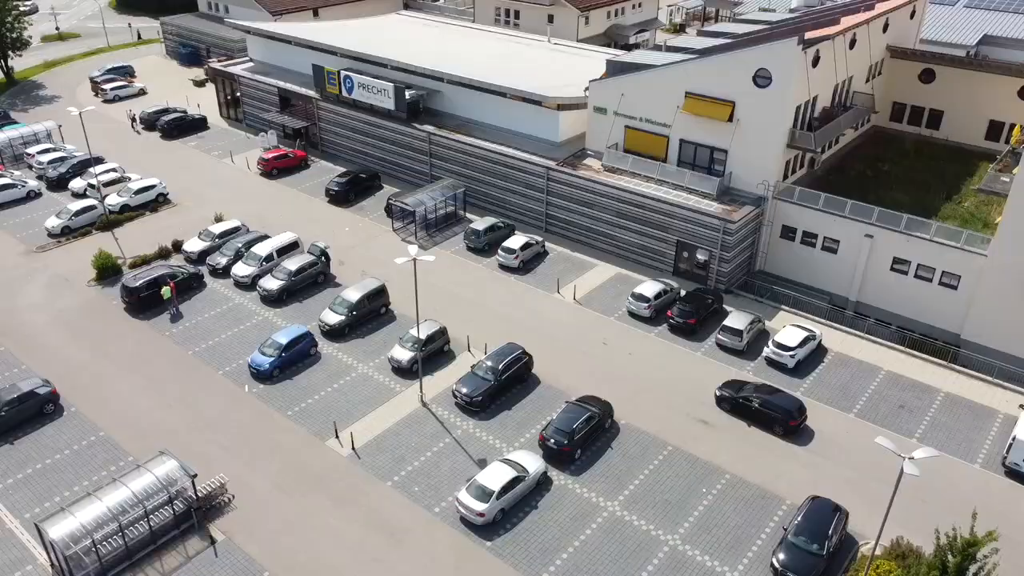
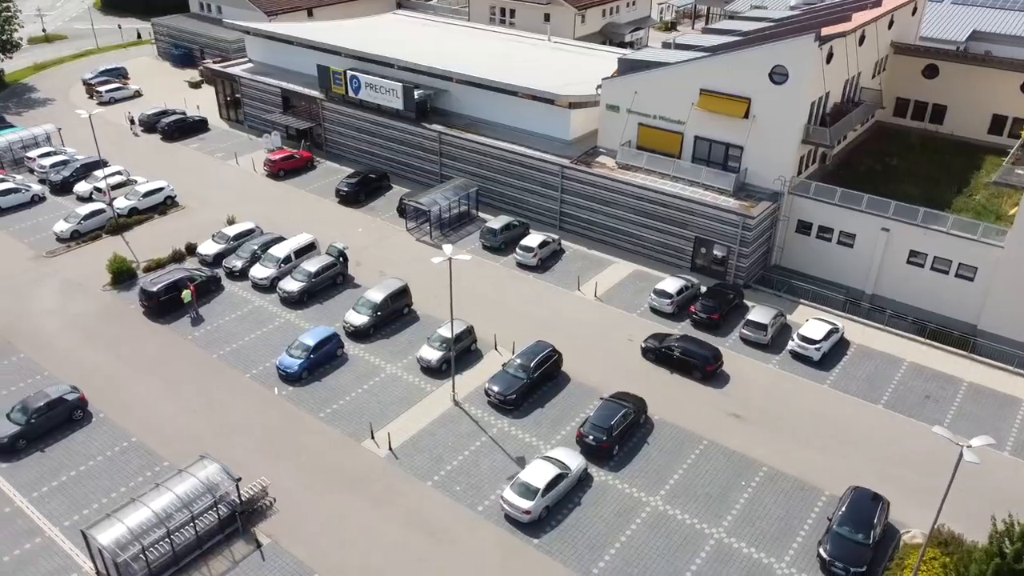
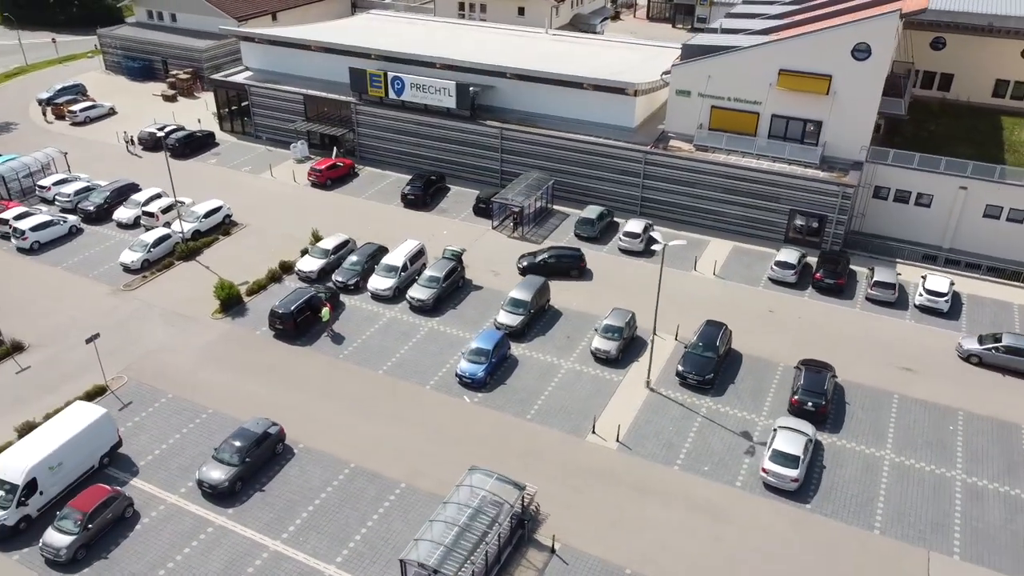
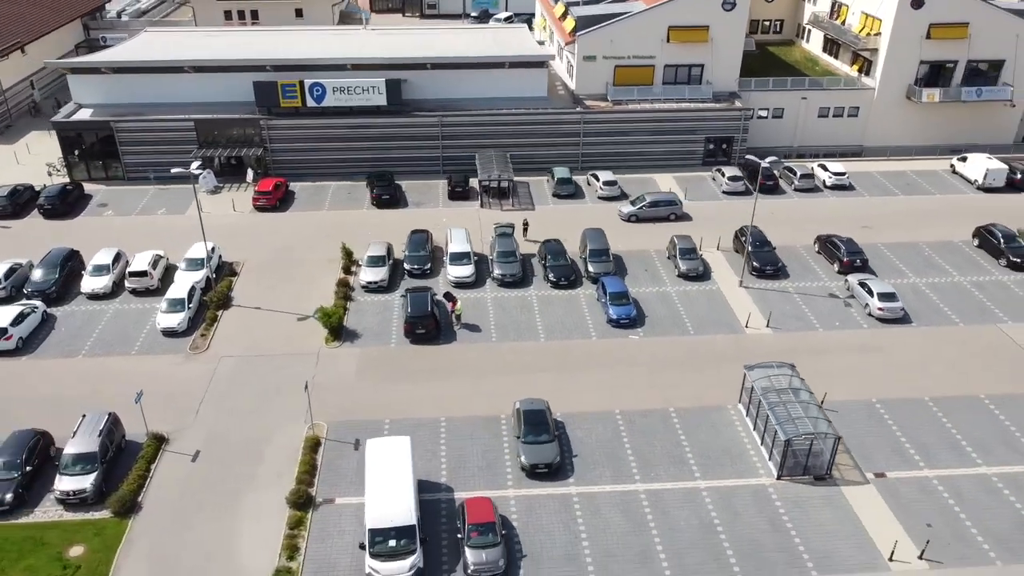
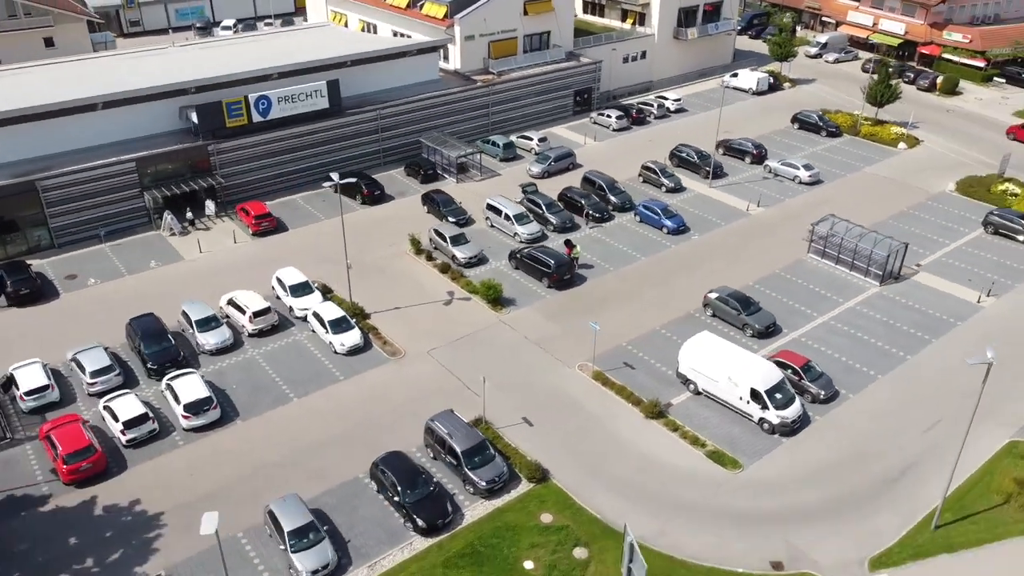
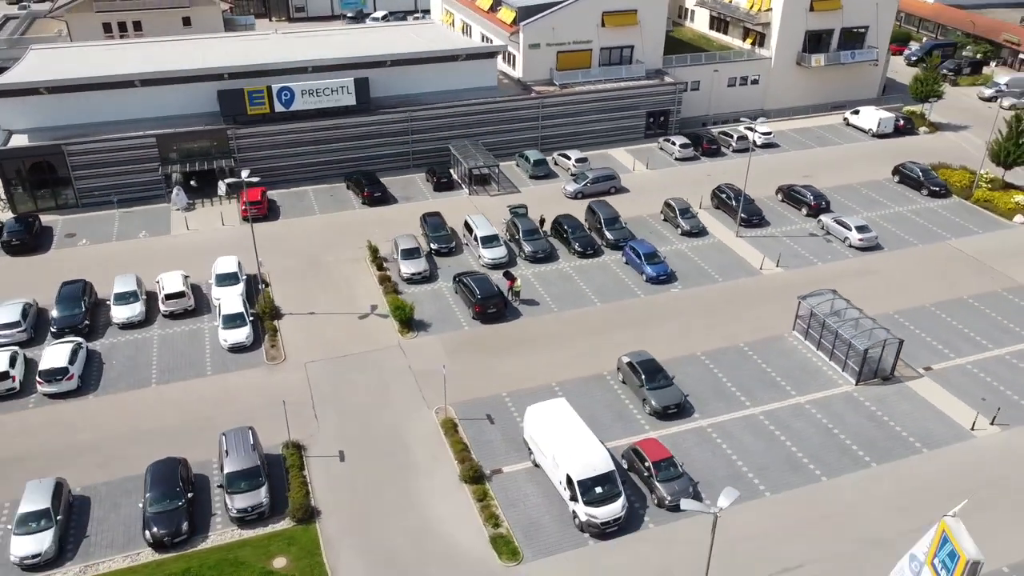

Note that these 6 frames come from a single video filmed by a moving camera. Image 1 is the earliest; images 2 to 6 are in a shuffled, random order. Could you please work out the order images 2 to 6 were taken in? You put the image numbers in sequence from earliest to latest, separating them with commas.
2, 3, 4, 6, 5
